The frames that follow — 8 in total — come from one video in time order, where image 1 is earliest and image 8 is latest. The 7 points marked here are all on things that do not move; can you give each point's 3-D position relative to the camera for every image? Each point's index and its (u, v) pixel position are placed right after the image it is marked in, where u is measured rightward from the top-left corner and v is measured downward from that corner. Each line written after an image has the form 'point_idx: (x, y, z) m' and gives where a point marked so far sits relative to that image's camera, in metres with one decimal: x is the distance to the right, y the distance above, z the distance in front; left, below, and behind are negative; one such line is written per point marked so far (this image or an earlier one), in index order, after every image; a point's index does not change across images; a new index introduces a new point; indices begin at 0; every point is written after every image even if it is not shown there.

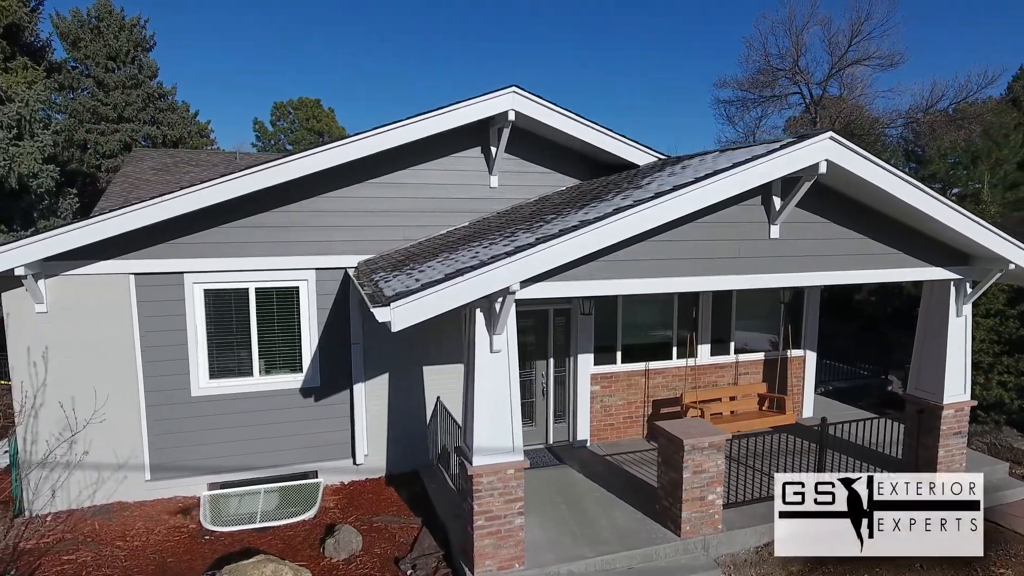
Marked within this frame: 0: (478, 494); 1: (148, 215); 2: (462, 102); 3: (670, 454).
0: (-0.3, -1.8, +5.7) m
1: (-3.8, +0.8, +6.8) m
2: (-0.5, +2.2, +7.5) m
3: (+1.7, -1.7, +6.7) m
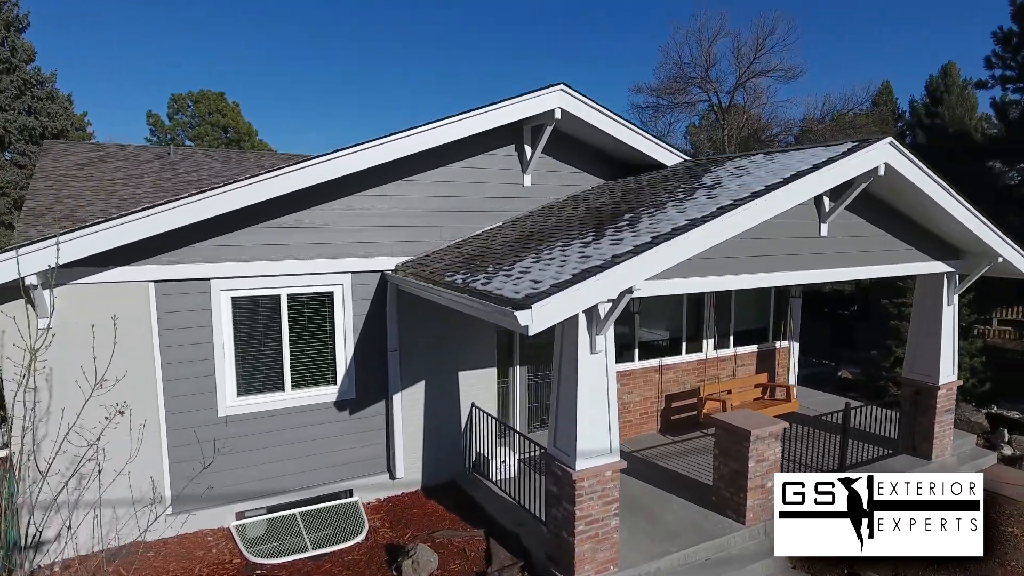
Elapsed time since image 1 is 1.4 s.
0: (+0.6, -1.8, +5.6) m
1: (-3.1, +0.7, +6.0) m
2: (0.0, +2.2, +7.3) m
3: (+2.4, -1.7, +6.8) m
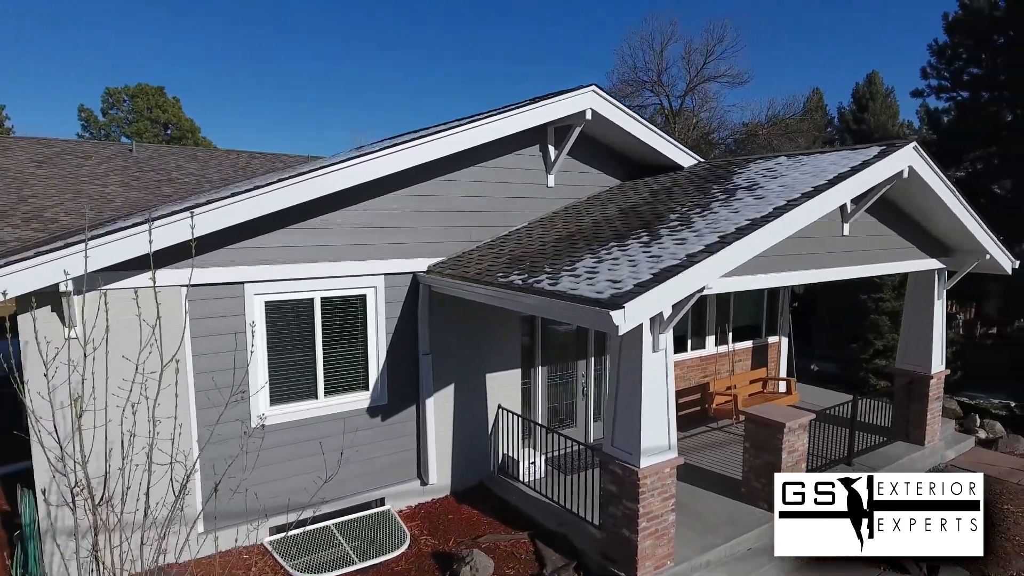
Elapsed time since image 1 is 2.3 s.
0: (+1.2, -1.8, +5.6) m
1: (-2.5, +0.7, +5.7) m
2: (+0.3, +2.2, +7.3) m
3: (+2.8, -1.7, +7.1) m
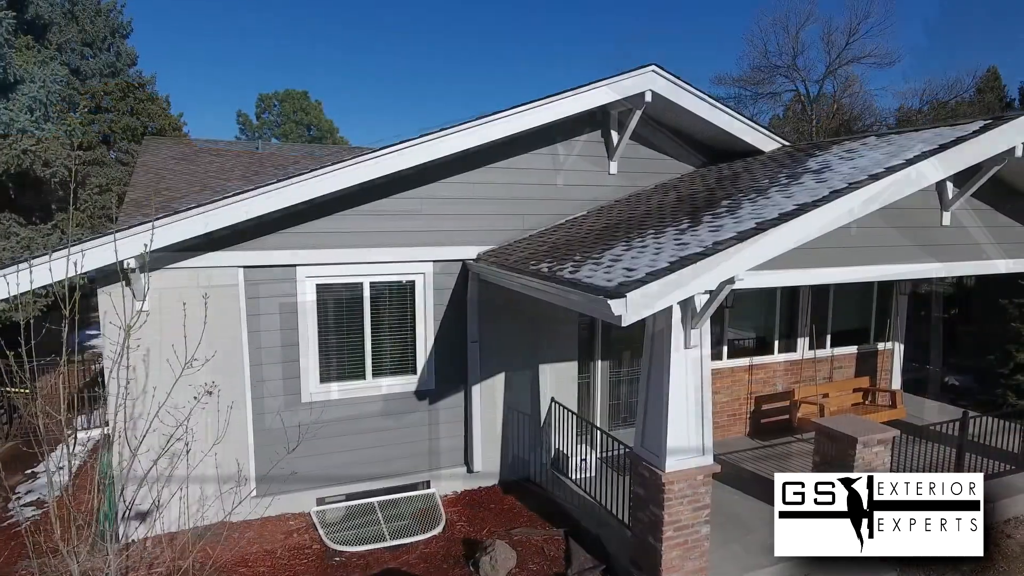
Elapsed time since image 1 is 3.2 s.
0: (+1.3, -1.8, +5.2) m
1: (-2.2, +0.8, +6.1) m
2: (+0.9, +2.3, +7.0) m
3: (+3.2, -1.6, +6.3) m
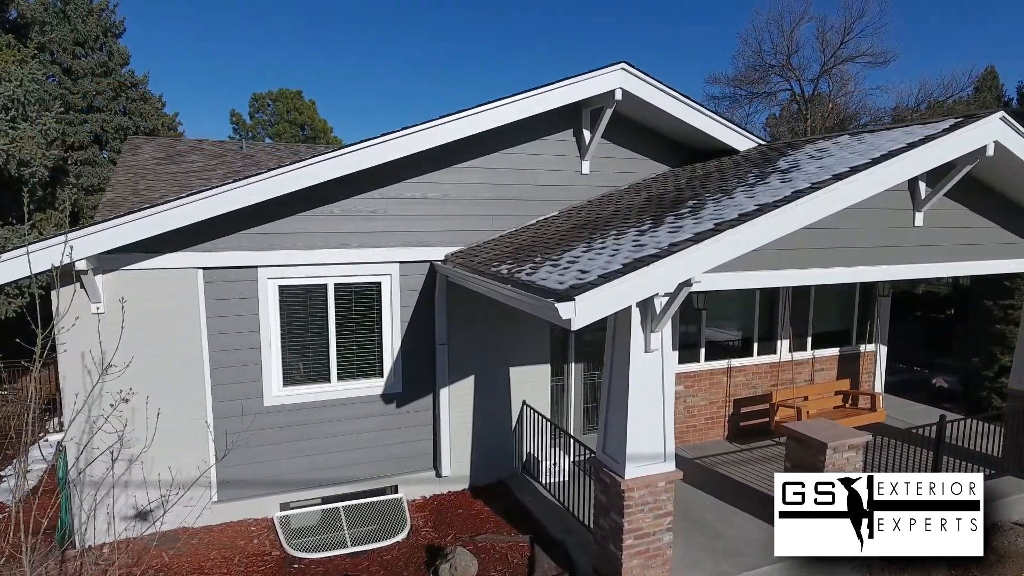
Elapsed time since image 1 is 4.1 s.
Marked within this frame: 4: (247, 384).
0: (+1.0, -1.8, +5.1) m
1: (-2.6, +0.8, +5.9) m
2: (+0.6, +2.3, +6.8) m
3: (+2.9, -1.7, +6.2) m
4: (-2.7, -1.0, +6.5) m
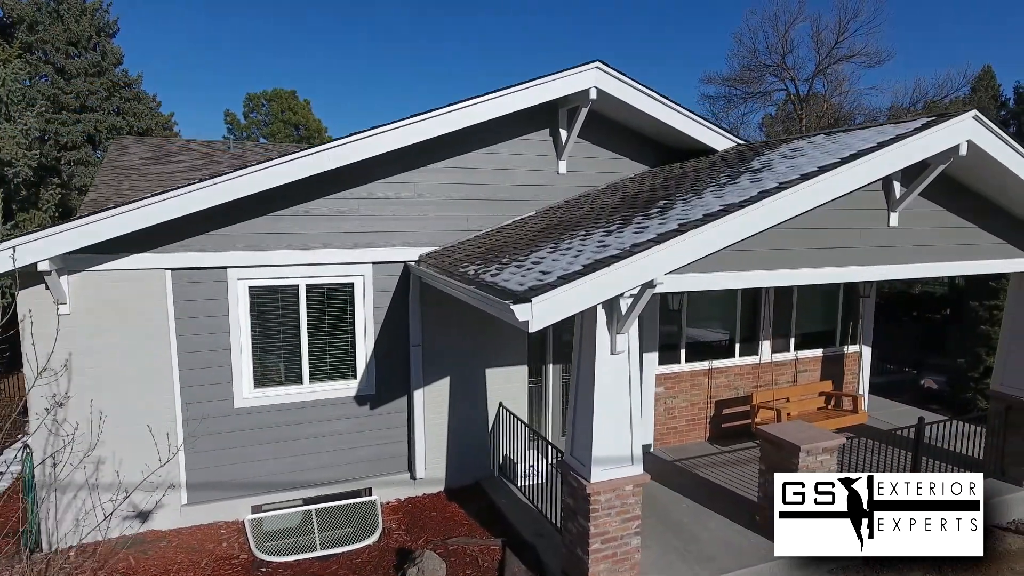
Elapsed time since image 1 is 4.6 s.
0: (+0.7, -1.8, +5.0) m
1: (-2.9, +0.8, +5.9) m
2: (+0.3, +2.2, +6.8) m
3: (+2.6, -1.7, +6.1) m
4: (-3.0, -1.0, +6.5) m
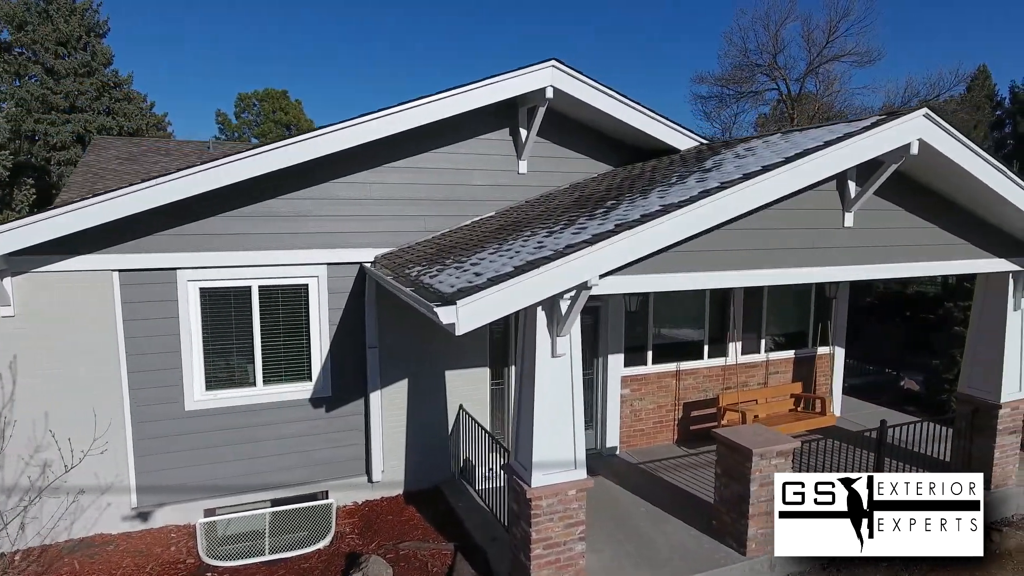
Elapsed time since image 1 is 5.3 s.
0: (+0.2, -1.8, +5.0) m
1: (-3.3, +0.8, +5.8) m
2: (-0.2, +2.2, +6.7) m
3: (+2.1, -1.7, +6.0) m
4: (-3.5, -1.0, +6.4) m
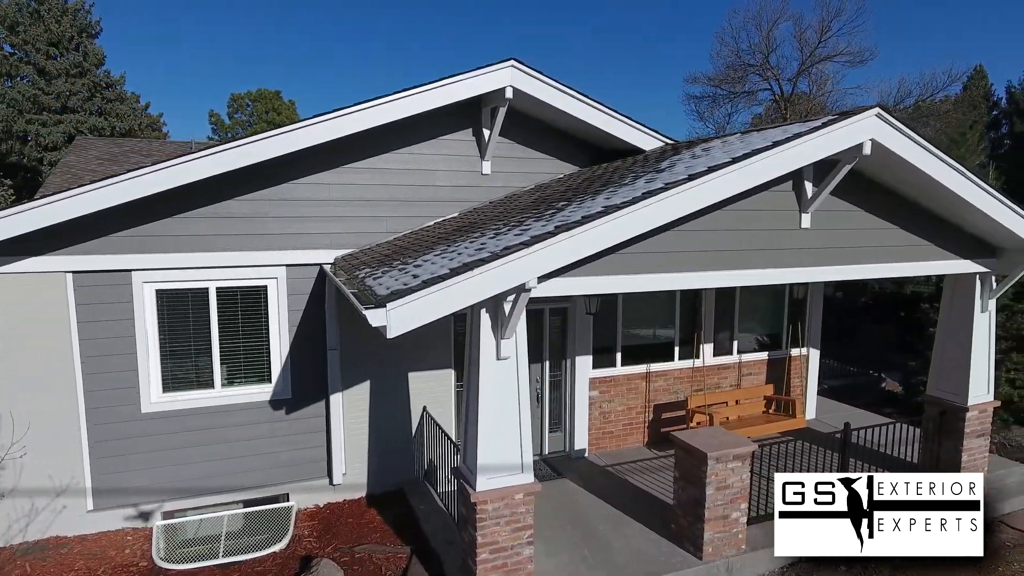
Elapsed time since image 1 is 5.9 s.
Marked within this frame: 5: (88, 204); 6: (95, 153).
0: (-0.2, -1.8, +4.9) m
1: (-3.8, +0.8, +5.8) m
2: (-0.6, +2.2, +6.7) m
3: (+1.7, -1.7, +6.0) m
4: (-3.9, -1.0, +6.4) m
5: (-3.8, +0.8, +5.8) m
6: (-8.7, +2.8, +13.2) m
